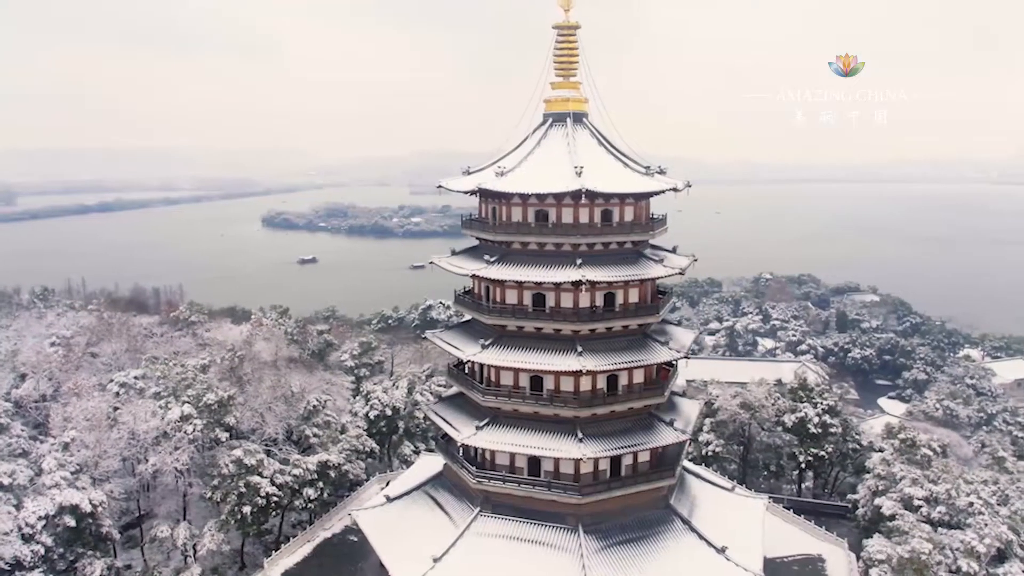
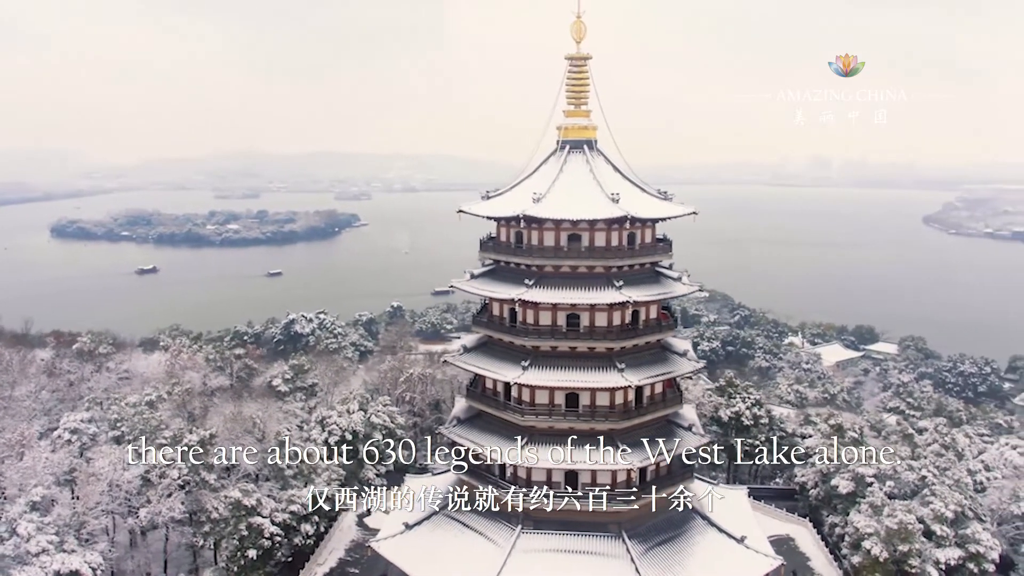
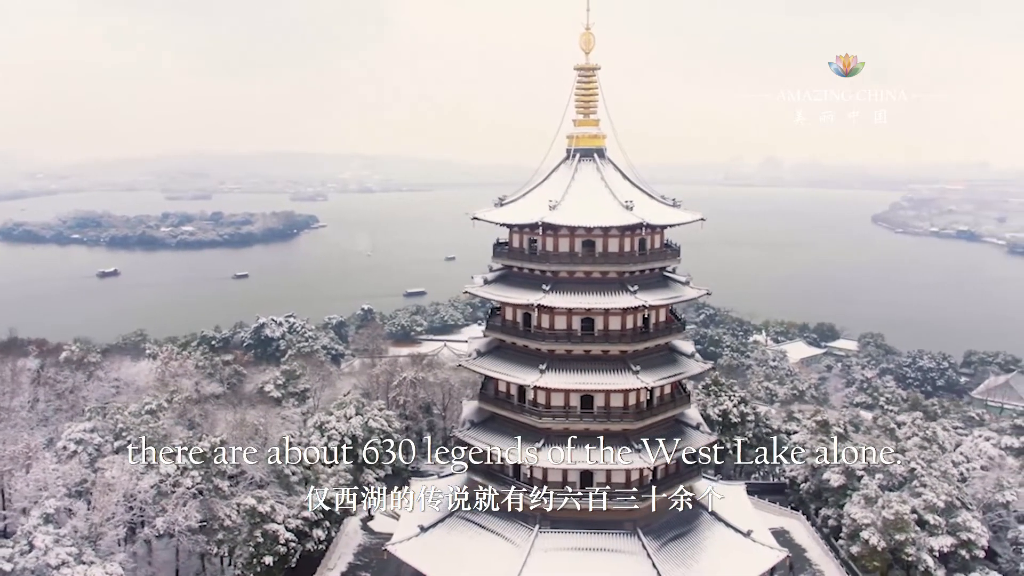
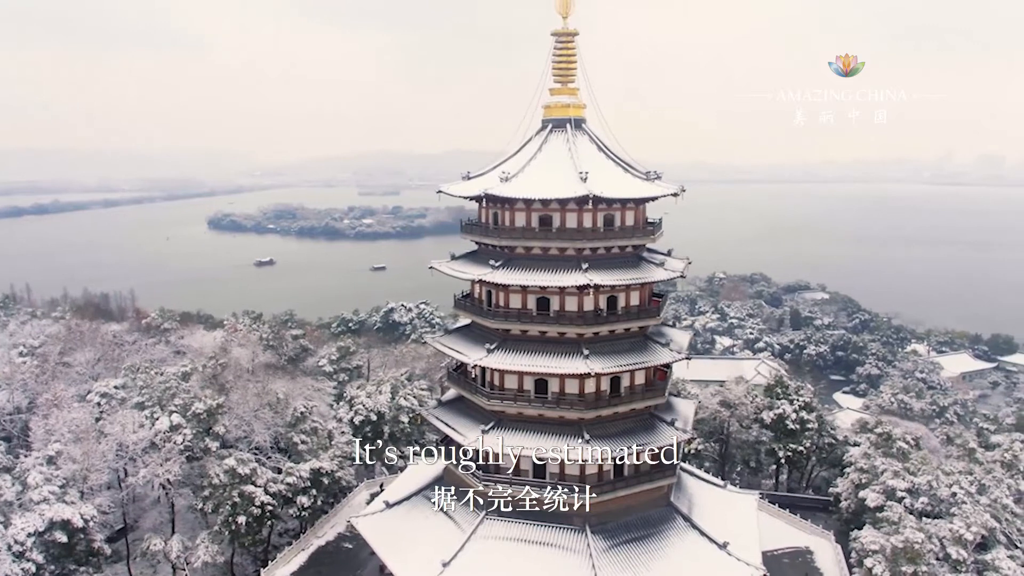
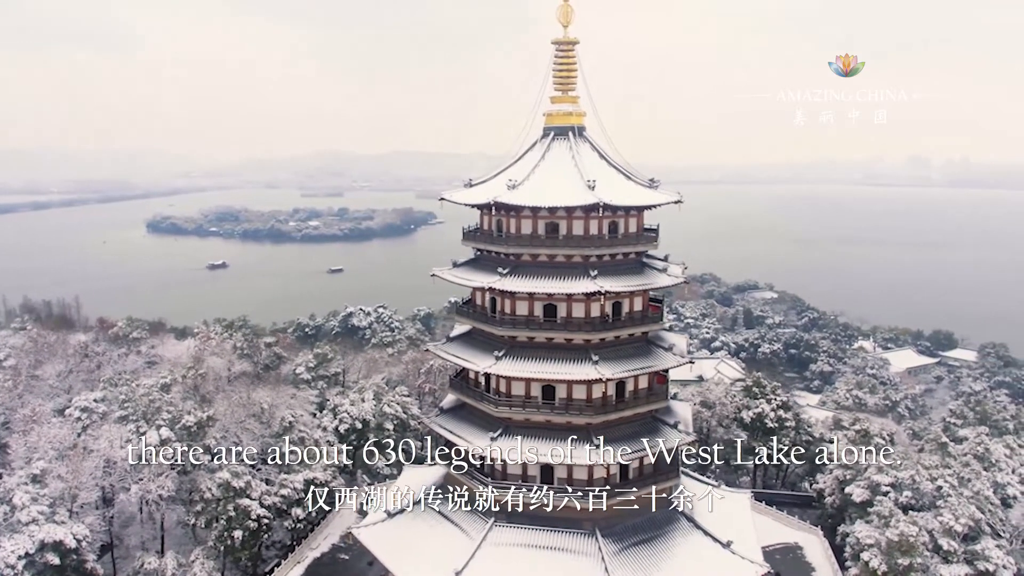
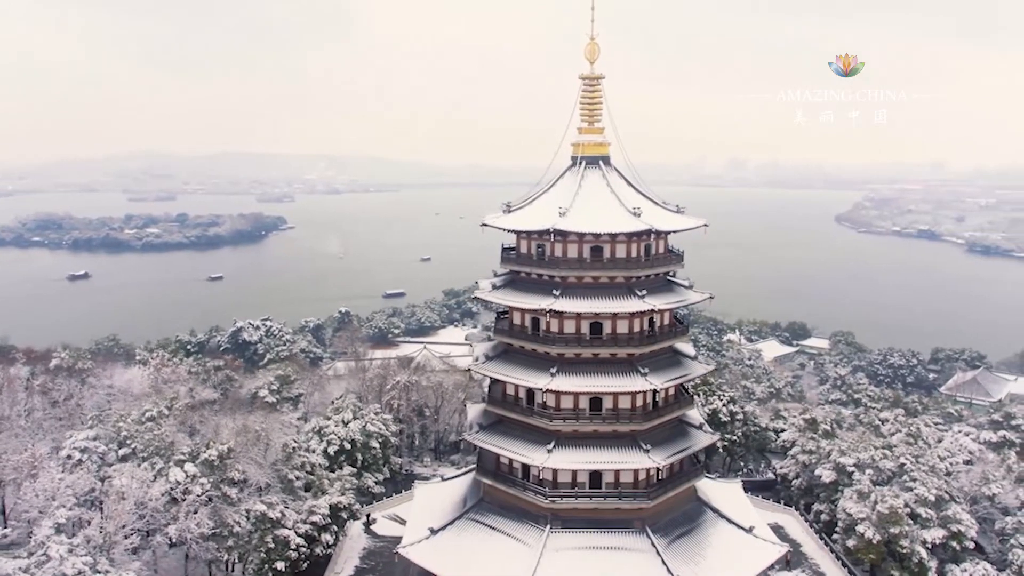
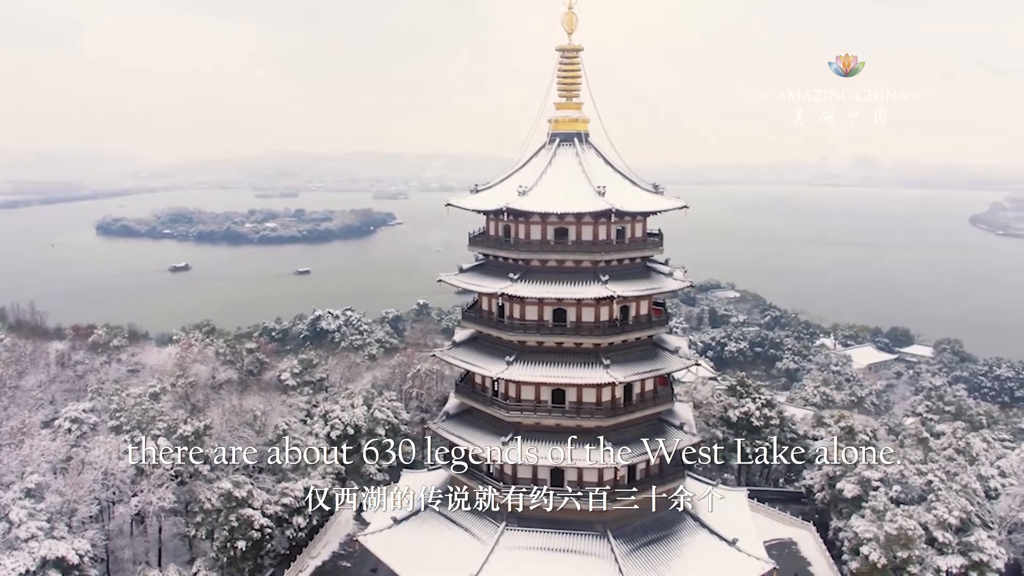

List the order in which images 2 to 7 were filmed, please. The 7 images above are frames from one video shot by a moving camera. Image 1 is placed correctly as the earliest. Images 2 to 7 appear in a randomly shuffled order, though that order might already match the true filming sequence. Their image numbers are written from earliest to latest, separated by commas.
4, 5, 7, 2, 3, 6
